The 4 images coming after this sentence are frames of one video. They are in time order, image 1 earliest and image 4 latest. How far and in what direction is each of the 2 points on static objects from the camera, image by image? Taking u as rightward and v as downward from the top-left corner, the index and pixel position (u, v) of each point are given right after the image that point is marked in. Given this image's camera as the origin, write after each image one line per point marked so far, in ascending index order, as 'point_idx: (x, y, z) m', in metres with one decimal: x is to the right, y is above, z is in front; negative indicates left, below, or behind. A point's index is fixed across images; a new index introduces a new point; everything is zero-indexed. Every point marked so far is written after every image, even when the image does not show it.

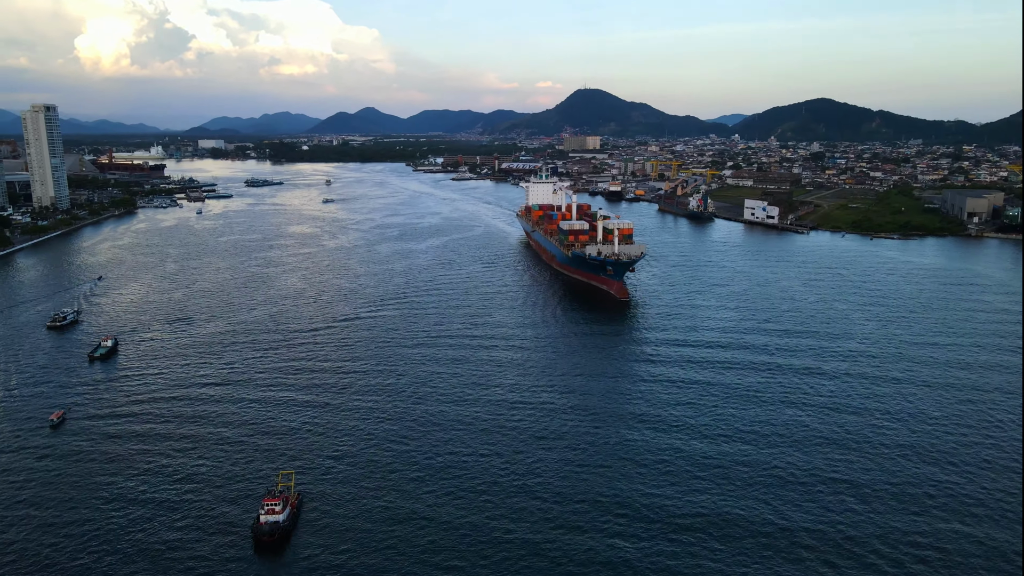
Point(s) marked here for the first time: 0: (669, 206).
0: (+3.4, +1.8, +16.0) m
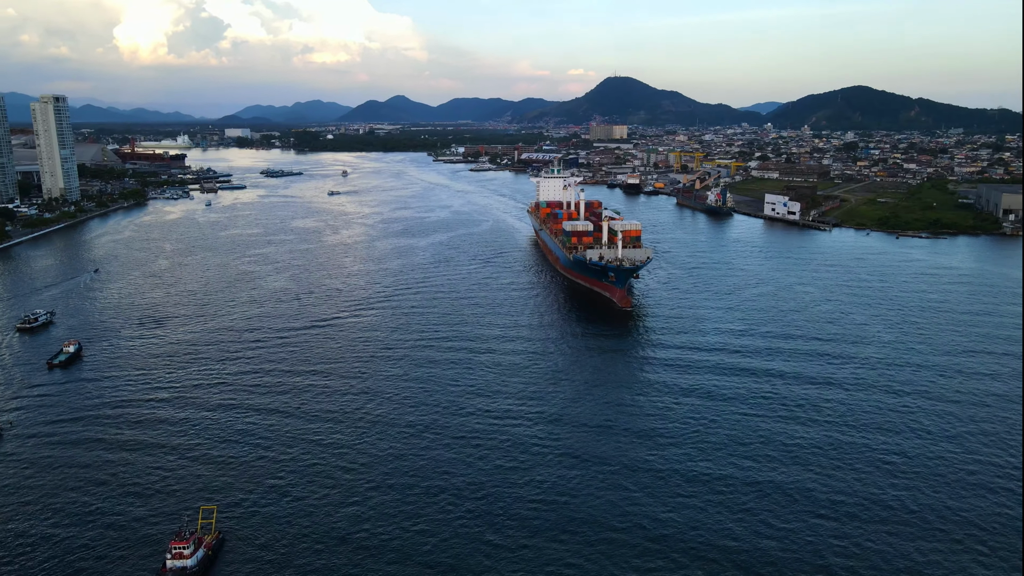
0: (+3.7, +1.9, +15.5) m
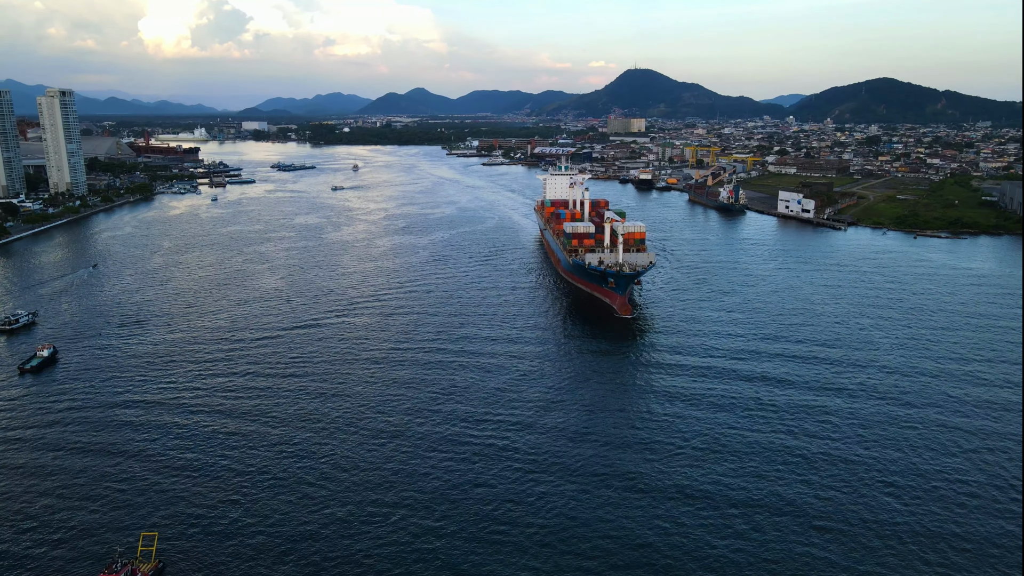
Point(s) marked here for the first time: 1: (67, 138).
0: (+3.9, +1.9, +15.1) m
1: (-8.7, +2.9, +14.2) m
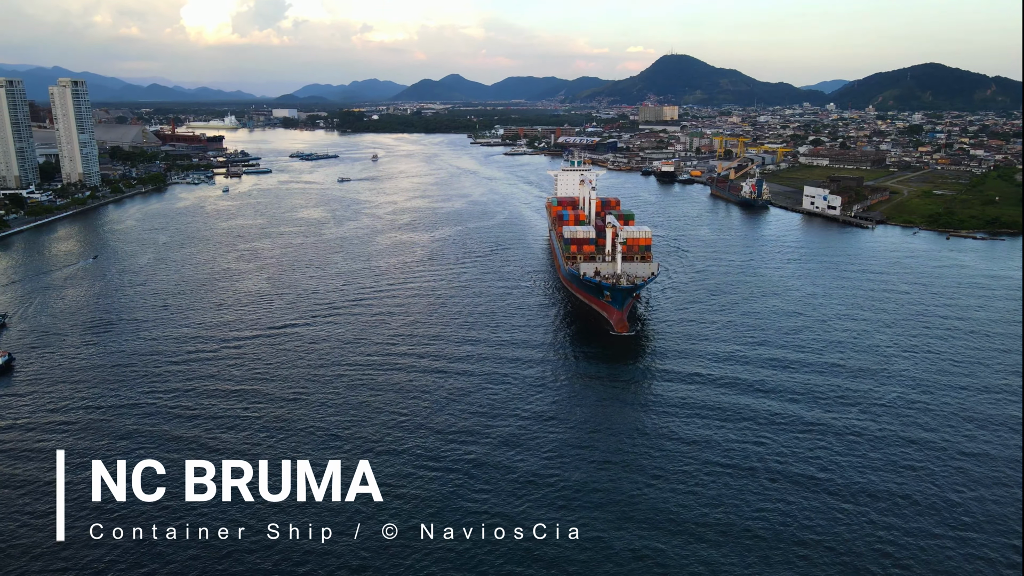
0: (+4.2, +2.0, +14.5) m
1: (-8.5, +3.1, +14.2) m
